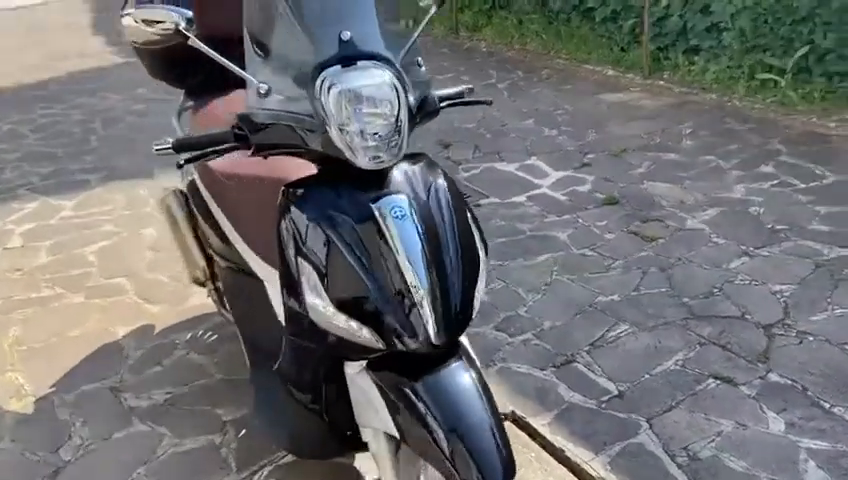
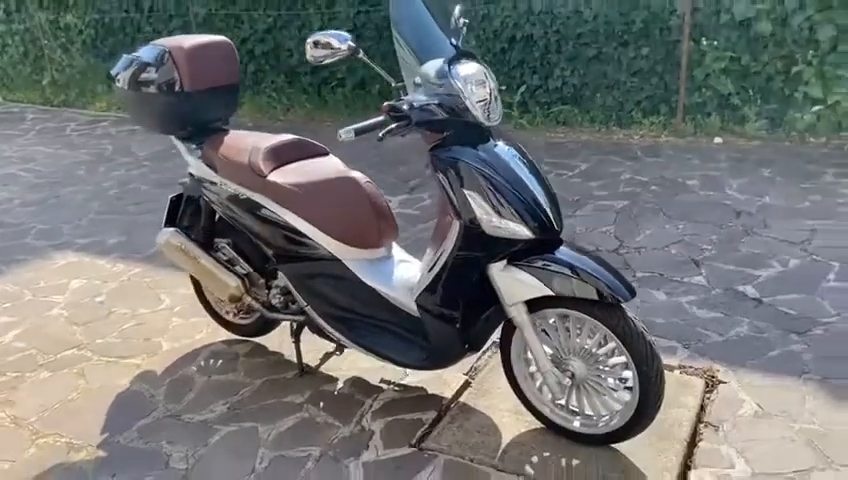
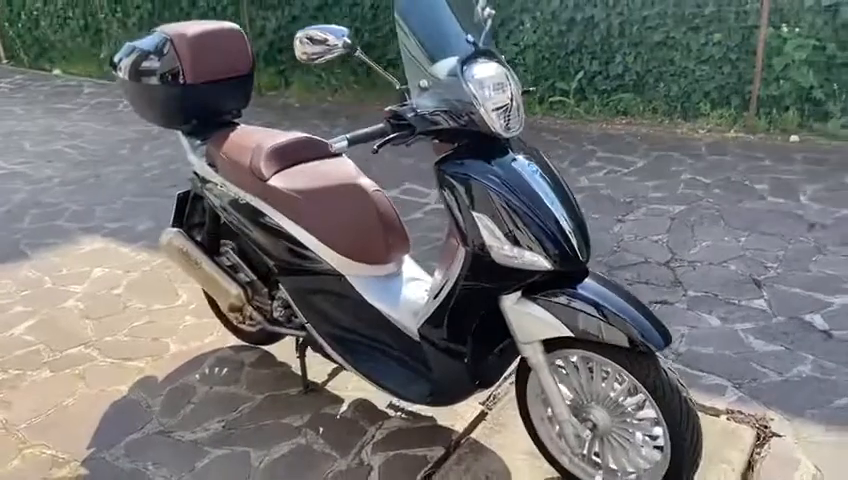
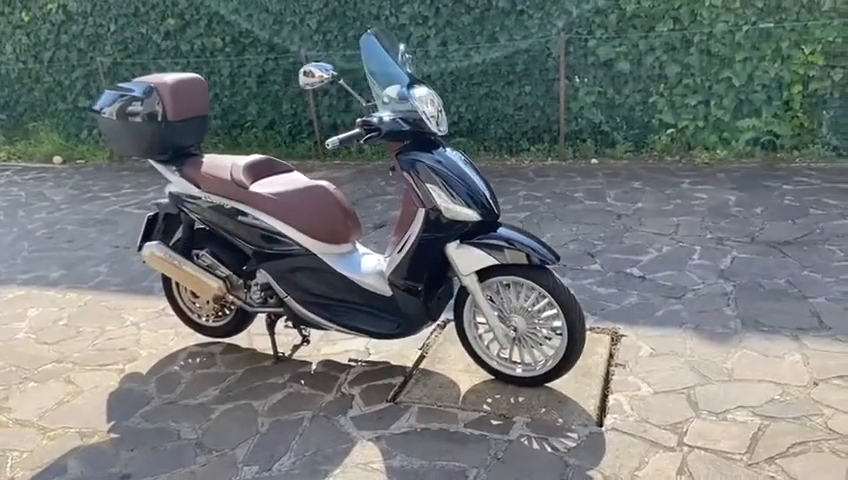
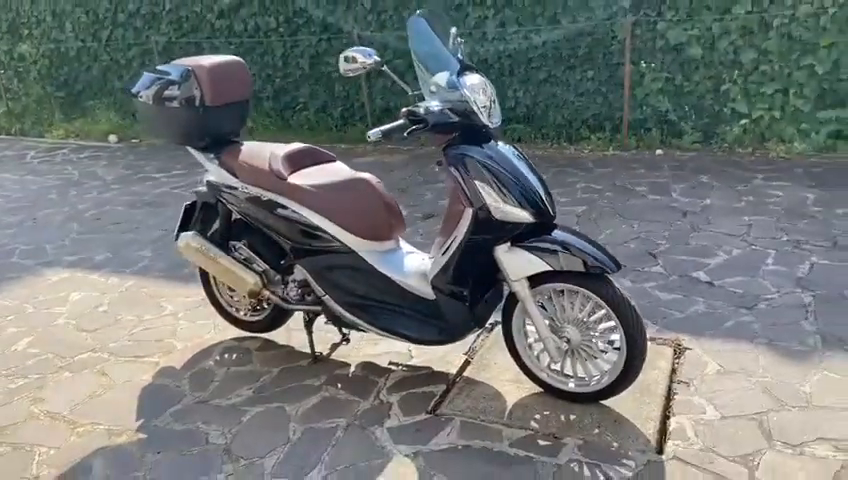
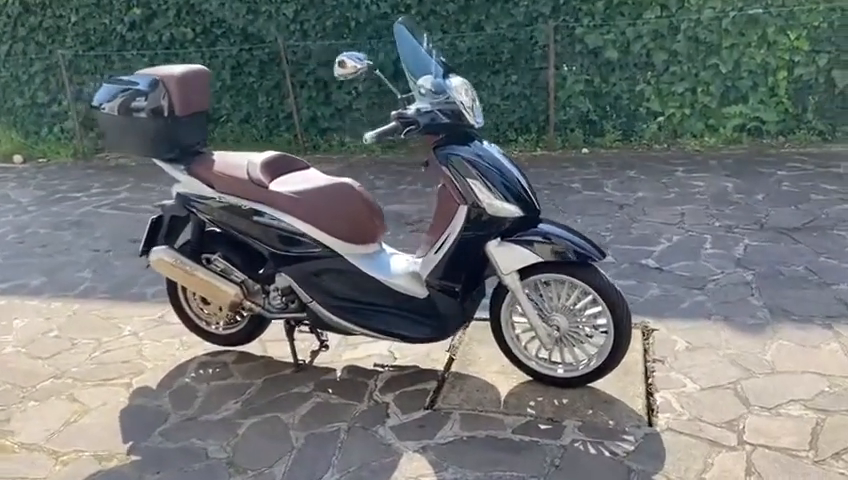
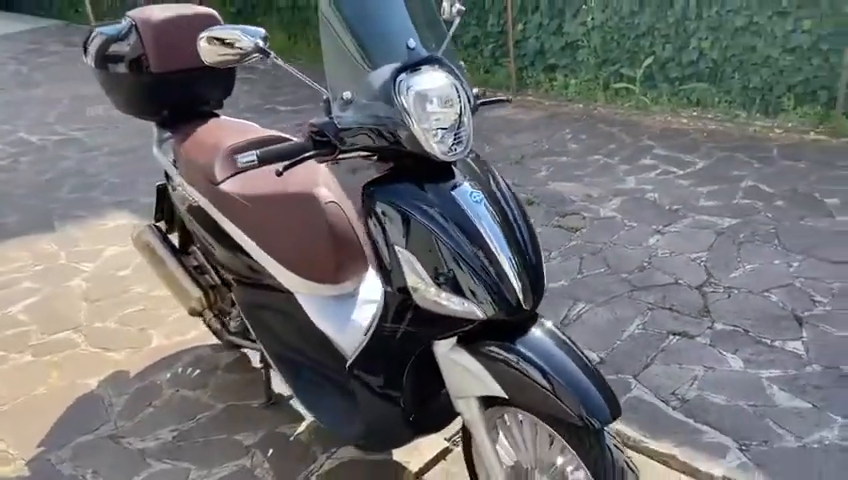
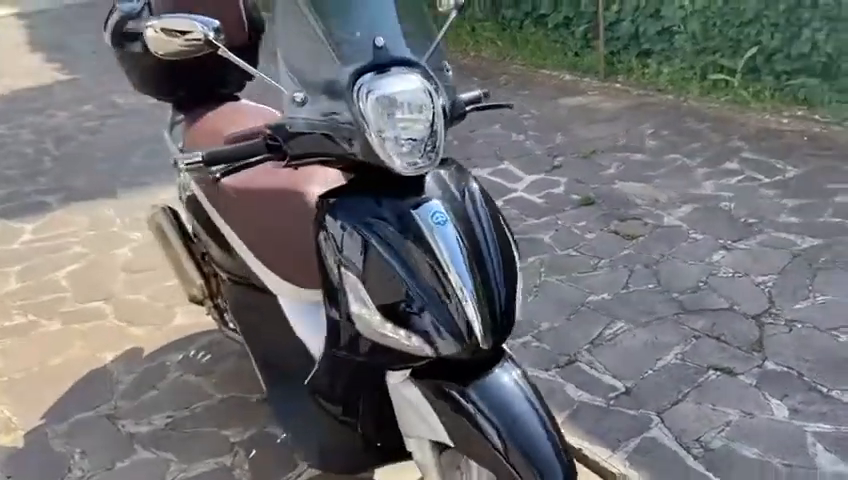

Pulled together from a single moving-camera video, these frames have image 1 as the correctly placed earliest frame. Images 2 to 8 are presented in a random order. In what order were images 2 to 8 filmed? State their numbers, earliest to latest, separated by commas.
8, 7, 3, 2, 5, 4, 6
